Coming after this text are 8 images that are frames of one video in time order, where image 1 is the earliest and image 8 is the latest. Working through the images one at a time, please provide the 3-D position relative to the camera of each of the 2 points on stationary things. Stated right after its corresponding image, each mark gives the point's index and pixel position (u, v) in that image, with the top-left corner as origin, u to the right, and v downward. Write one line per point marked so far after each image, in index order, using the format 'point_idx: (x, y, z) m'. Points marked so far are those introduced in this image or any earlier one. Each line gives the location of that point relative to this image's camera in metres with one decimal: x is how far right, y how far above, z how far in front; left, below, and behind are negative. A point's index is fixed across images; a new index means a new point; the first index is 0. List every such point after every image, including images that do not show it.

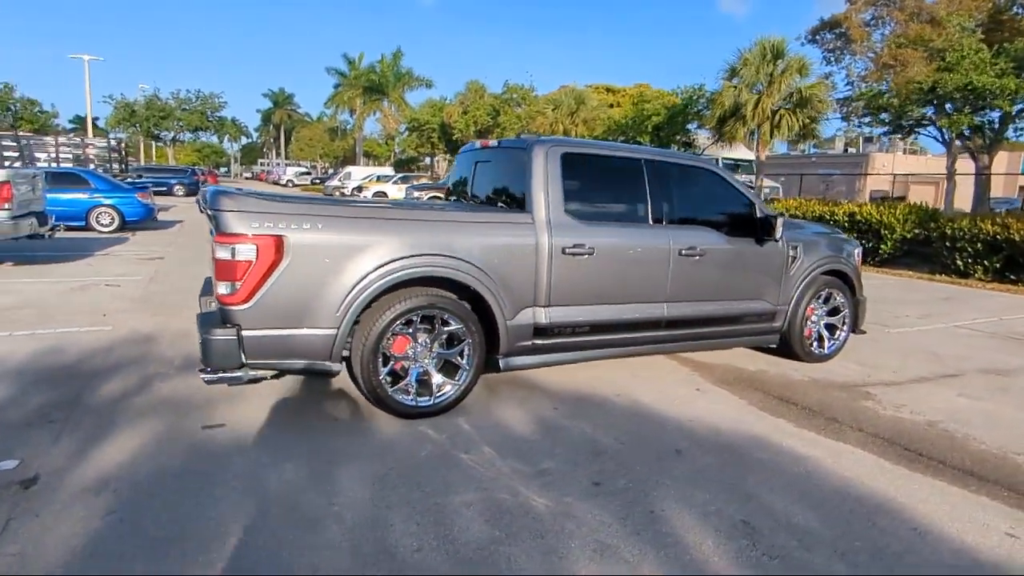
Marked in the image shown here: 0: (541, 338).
0: (+0.2, -0.4, +4.8) m
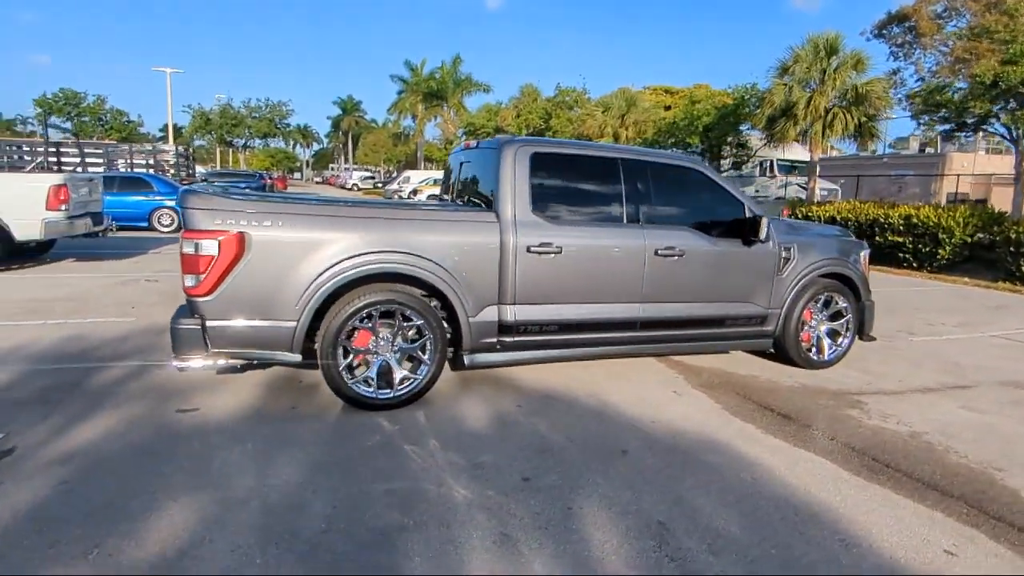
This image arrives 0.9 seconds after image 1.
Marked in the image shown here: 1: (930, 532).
0: (0.0, -0.4, +4.9) m
1: (+2.2, -1.3, +3.2) m
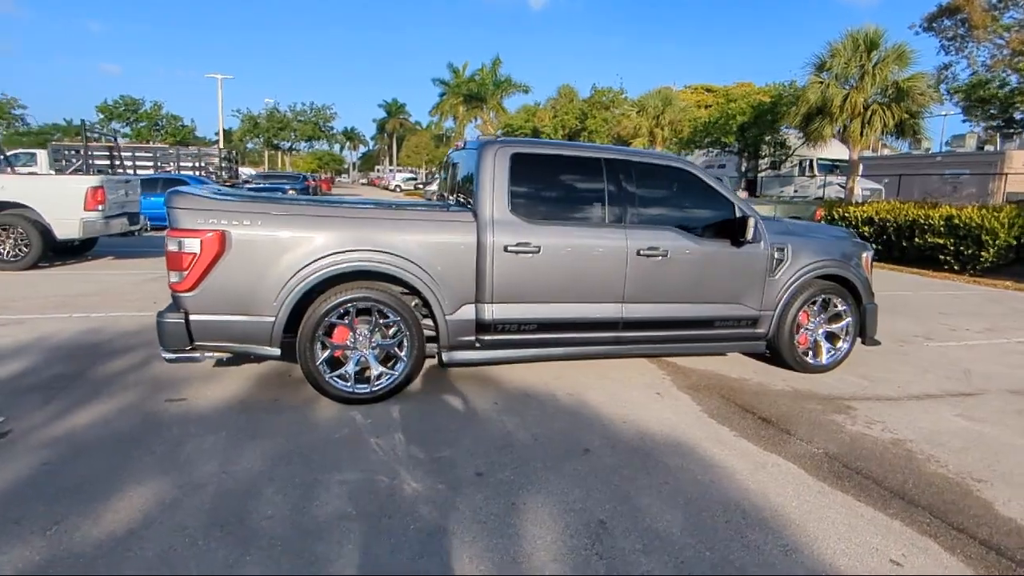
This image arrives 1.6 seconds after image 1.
0: (-0.2, -0.4, +5.0) m
1: (+1.9, -1.3, +3.1) m
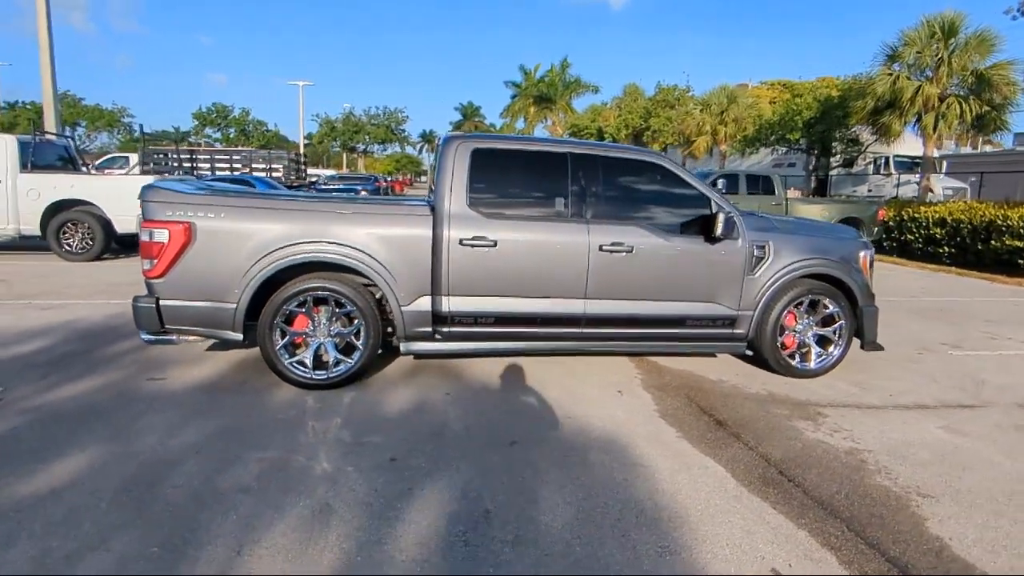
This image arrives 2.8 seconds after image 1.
0: (-0.6, -0.3, +5.0) m
1: (+1.2, -1.3, +3.0) m
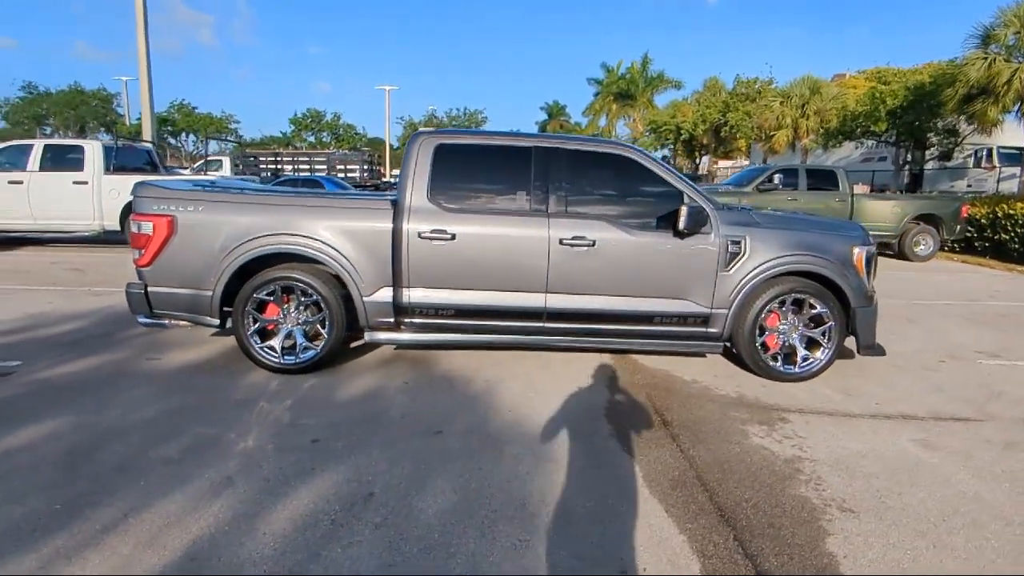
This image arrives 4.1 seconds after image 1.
0: (-0.9, -0.2, +5.2) m
1: (+0.6, -1.2, +2.9) m
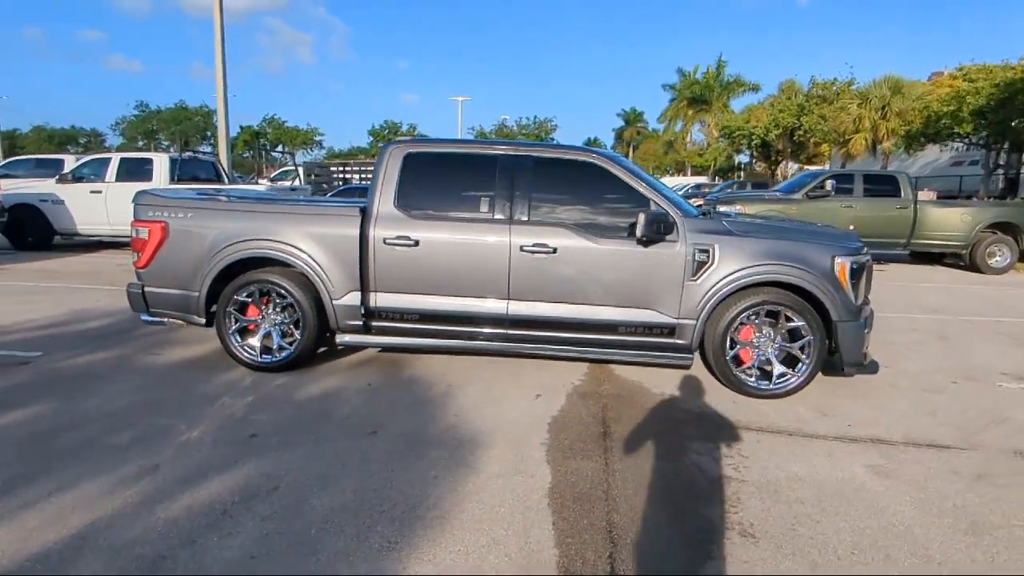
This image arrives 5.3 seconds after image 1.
0: (-1.2, -0.3, +5.3) m
1: (-0.1, -1.2, +2.8) m
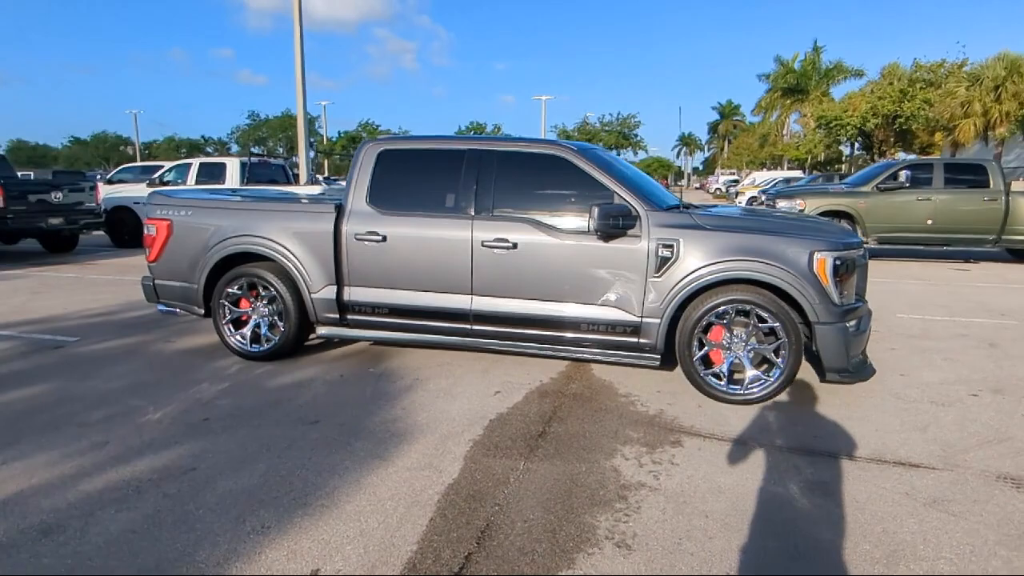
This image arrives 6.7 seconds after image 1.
0: (-1.4, -0.2, +5.5) m
1: (-0.7, -1.2, +2.8) m
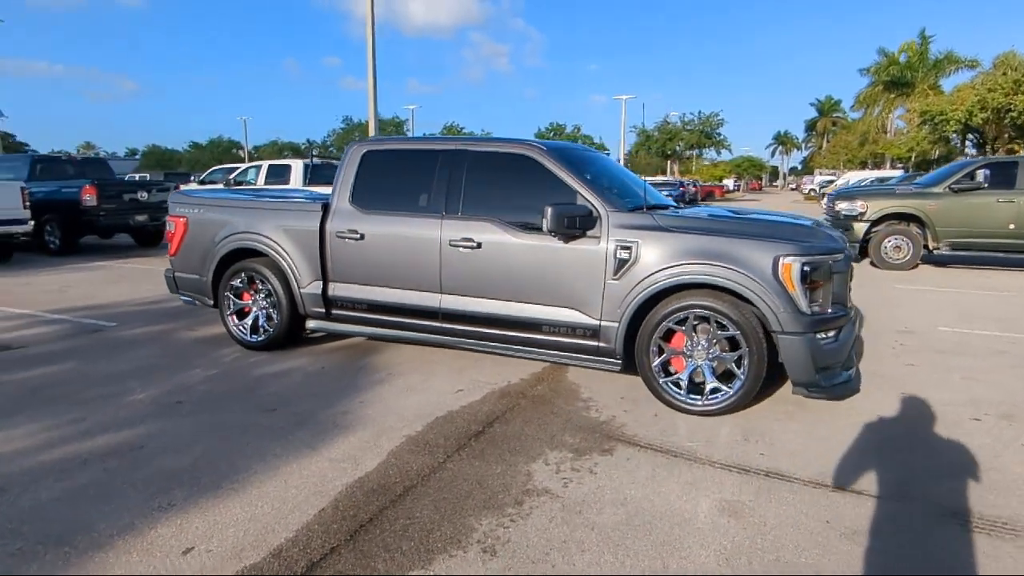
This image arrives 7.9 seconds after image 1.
0: (-1.6, -0.2, +5.7) m
1: (-1.3, -1.2, +3.0) m
